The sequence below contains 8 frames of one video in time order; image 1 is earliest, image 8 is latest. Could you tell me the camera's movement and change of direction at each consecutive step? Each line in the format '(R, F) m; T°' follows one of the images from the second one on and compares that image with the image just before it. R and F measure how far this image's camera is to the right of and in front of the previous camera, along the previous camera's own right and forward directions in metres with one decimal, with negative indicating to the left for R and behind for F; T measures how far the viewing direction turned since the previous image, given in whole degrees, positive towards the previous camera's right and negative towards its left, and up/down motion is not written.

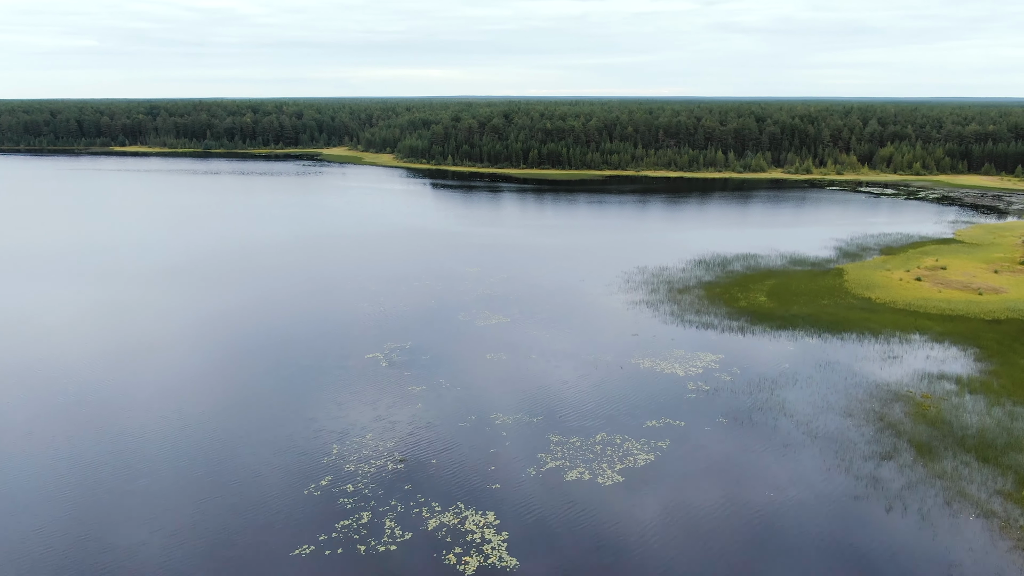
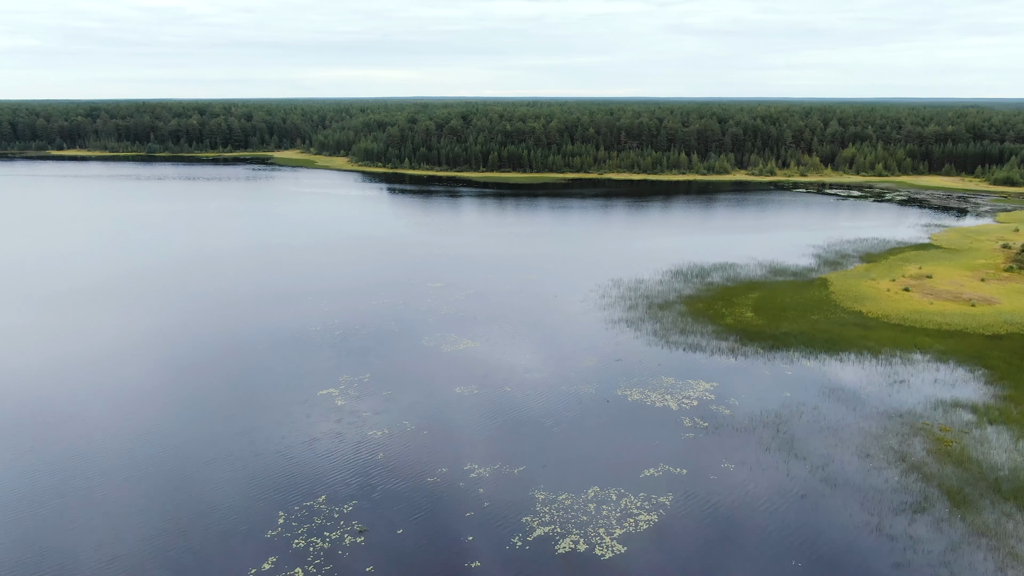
(-0.5, +3.7) m; +3°
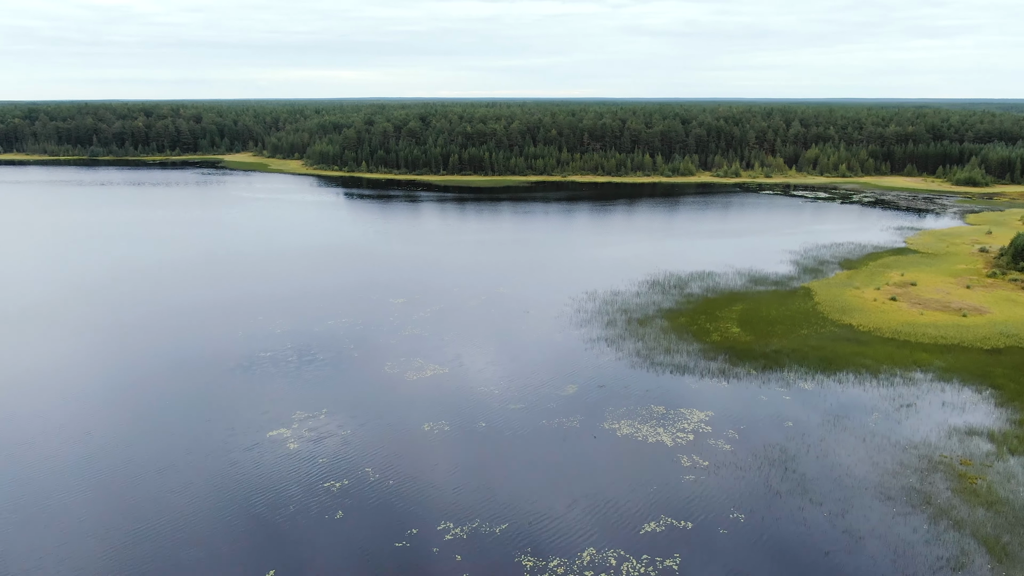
(-0.5, +3.2) m; +3°
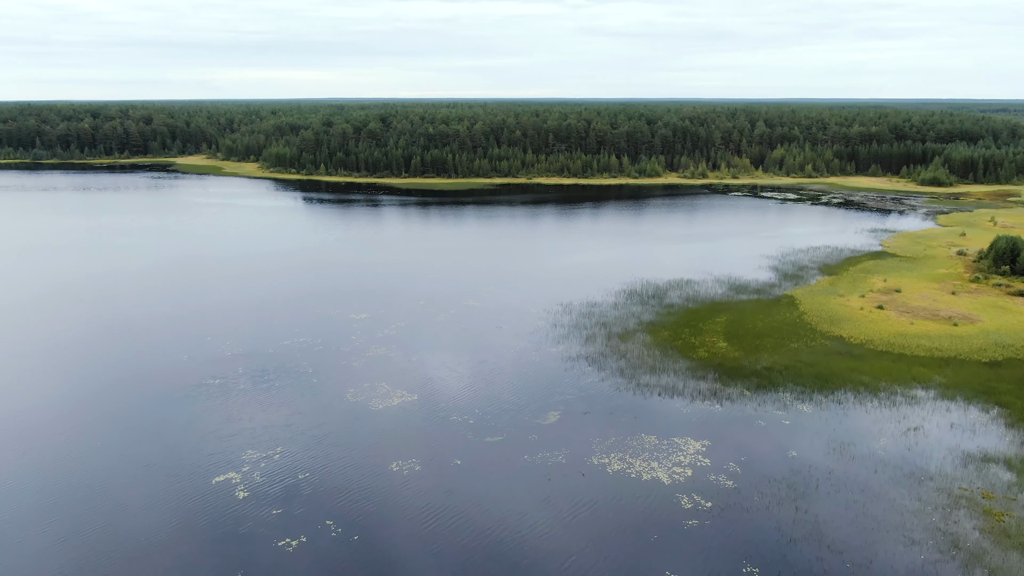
(-0.4, +2.8) m; +3°
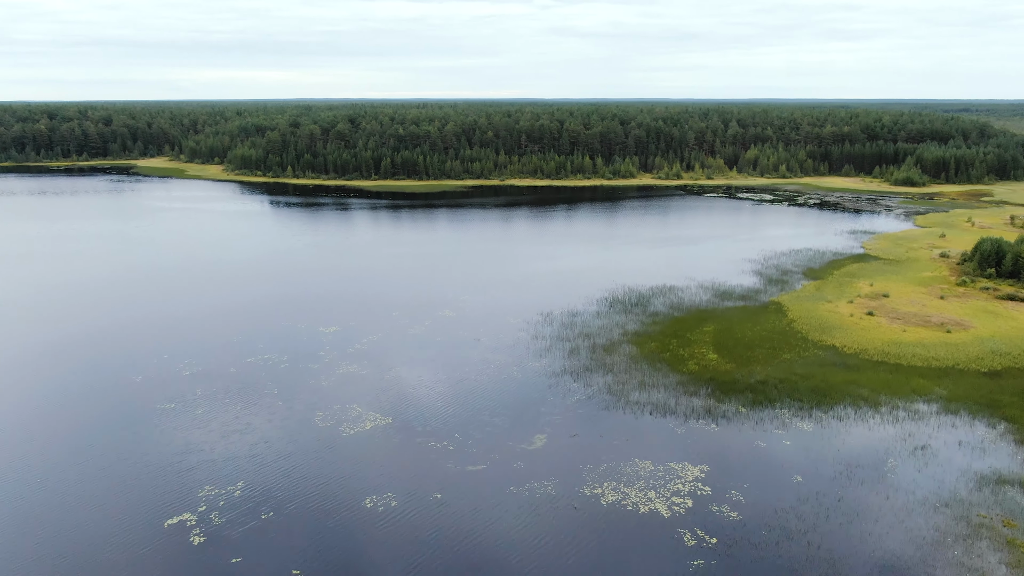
(-0.3, +2.1) m; +2°
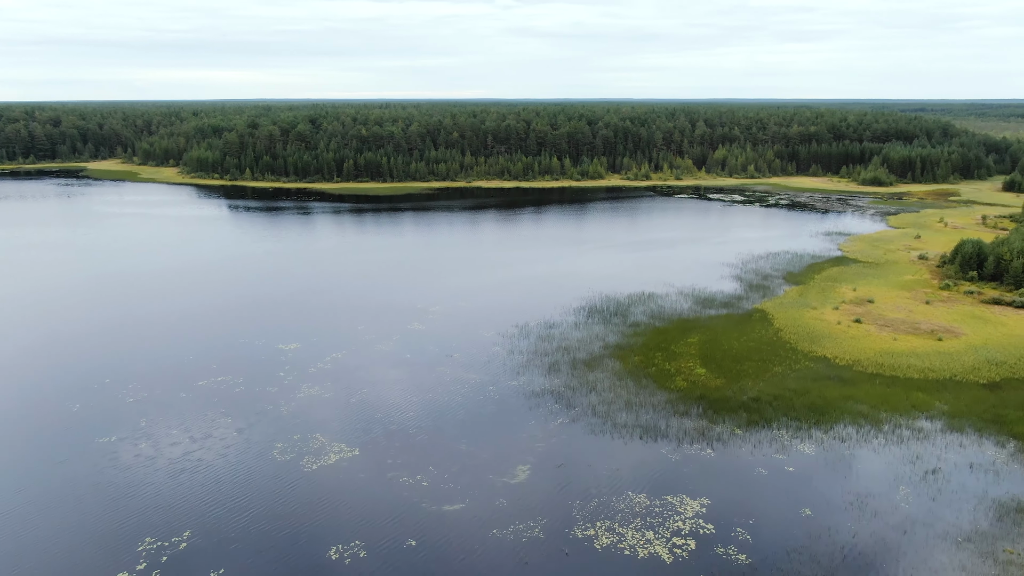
(-0.4, +2.4) m; +3°
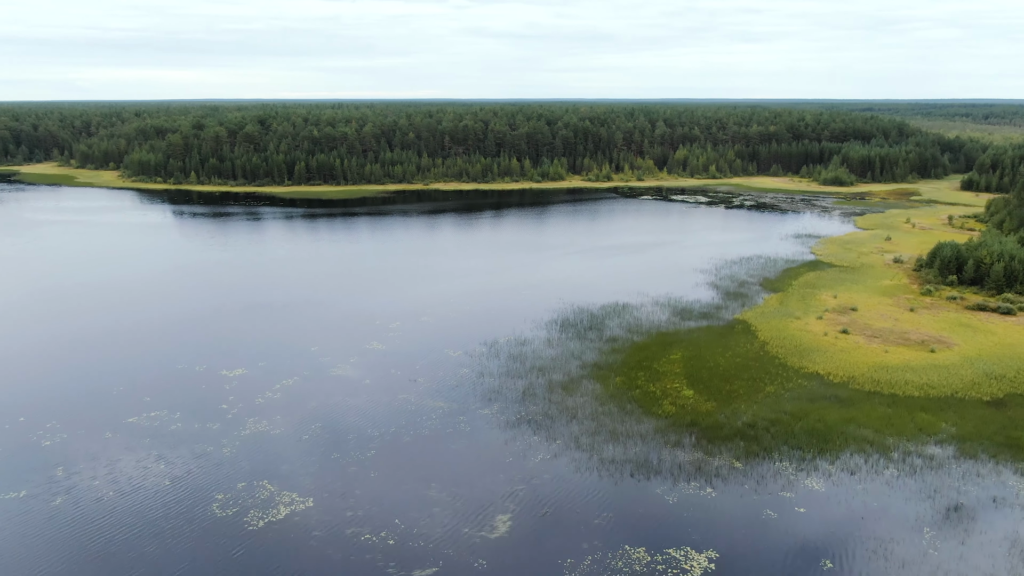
(-0.5, +3.0) m; +3°
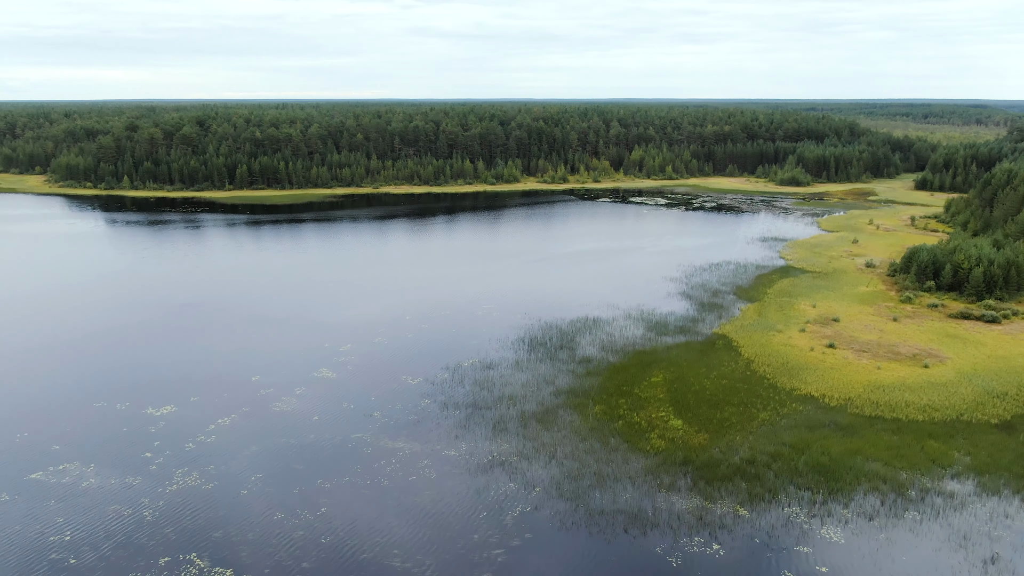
(-0.6, +3.3) m; +4°
